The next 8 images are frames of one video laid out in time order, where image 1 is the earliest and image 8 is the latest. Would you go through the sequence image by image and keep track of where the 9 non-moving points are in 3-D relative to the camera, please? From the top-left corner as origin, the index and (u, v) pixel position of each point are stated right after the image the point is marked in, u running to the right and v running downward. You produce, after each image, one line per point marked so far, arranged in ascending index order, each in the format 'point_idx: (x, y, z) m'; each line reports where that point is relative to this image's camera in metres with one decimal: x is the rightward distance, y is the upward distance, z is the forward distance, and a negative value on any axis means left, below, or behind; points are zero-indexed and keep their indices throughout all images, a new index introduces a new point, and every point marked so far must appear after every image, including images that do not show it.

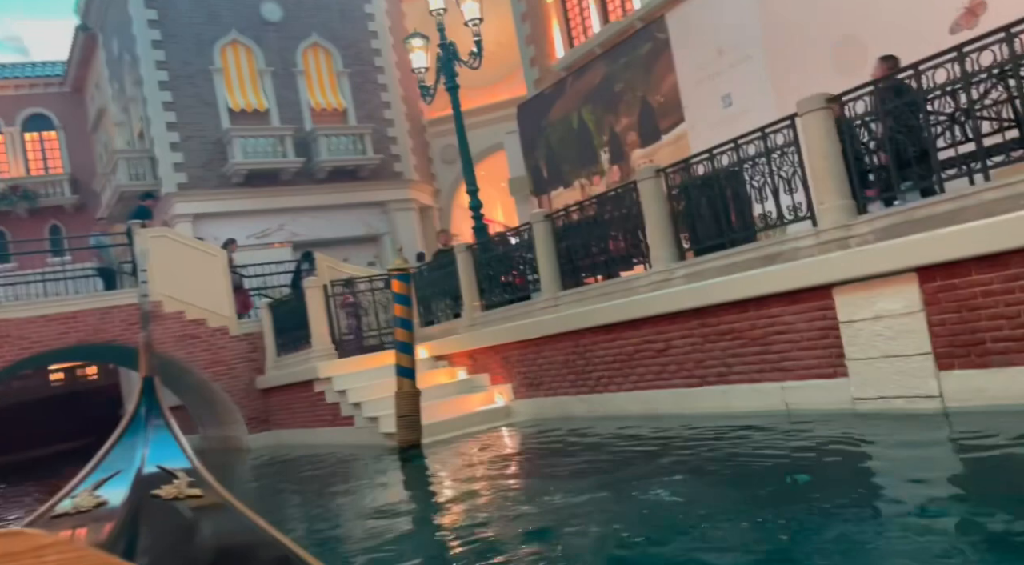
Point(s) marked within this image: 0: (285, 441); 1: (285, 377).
0: (-3.7, -2.6, +13.1) m
1: (-3.6, -1.5, +12.6) m
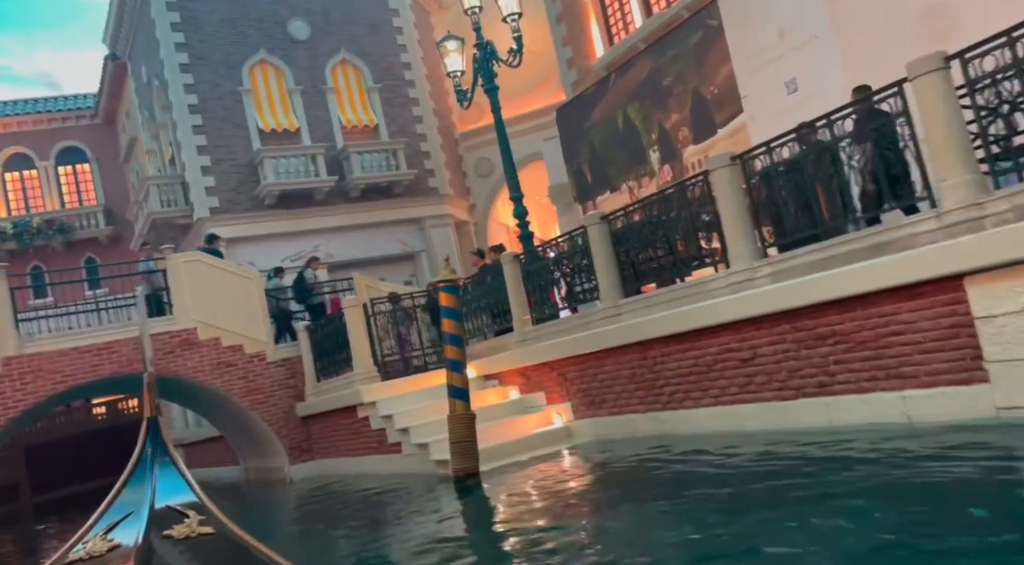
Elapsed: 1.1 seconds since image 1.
0: (-2.9, -2.9, +12.5) m
1: (-2.8, -1.8, +12.1) m
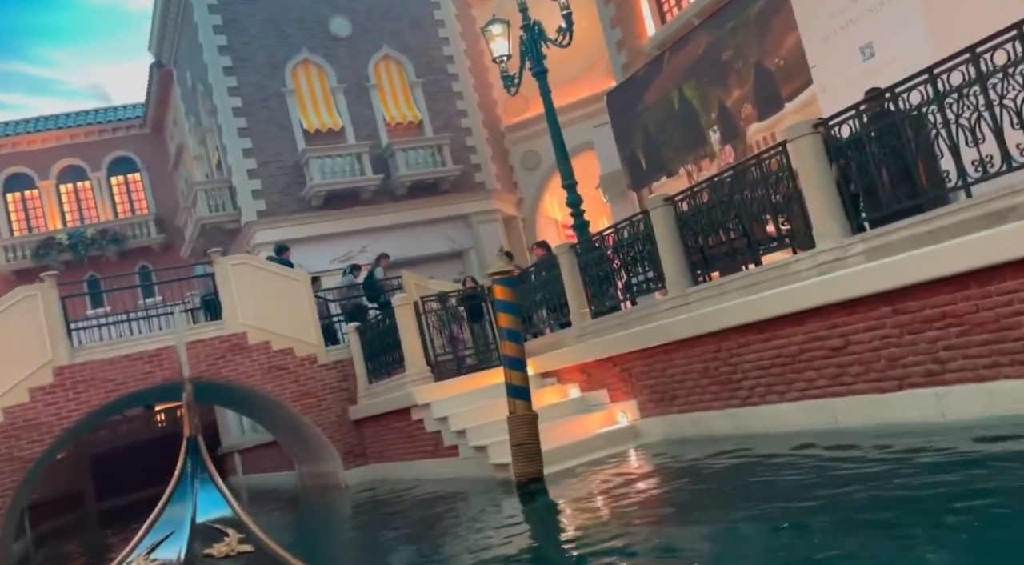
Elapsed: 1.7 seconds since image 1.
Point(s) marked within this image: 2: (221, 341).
0: (-2.0, -2.9, +12.1) m
1: (-2.0, -1.8, +11.7) m
2: (-4.5, -0.9, +12.4) m
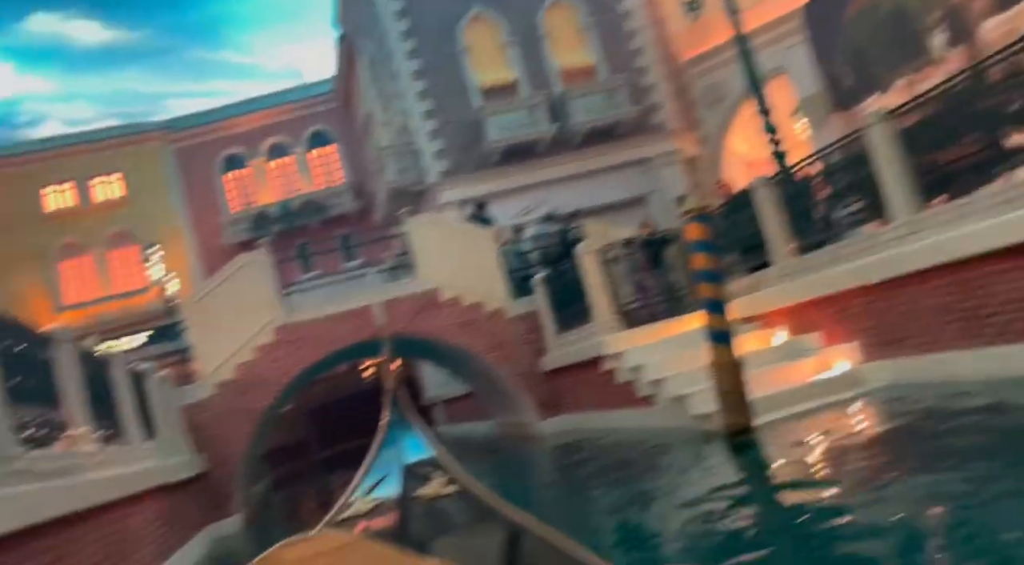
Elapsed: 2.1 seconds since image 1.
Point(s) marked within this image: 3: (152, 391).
0: (+1.0, -2.2, +12.1) m
1: (+0.8, -1.1, +11.6) m
2: (-1.6, -0.3, +12.8) m
3: (-4.7, -1.4, +10.4) m
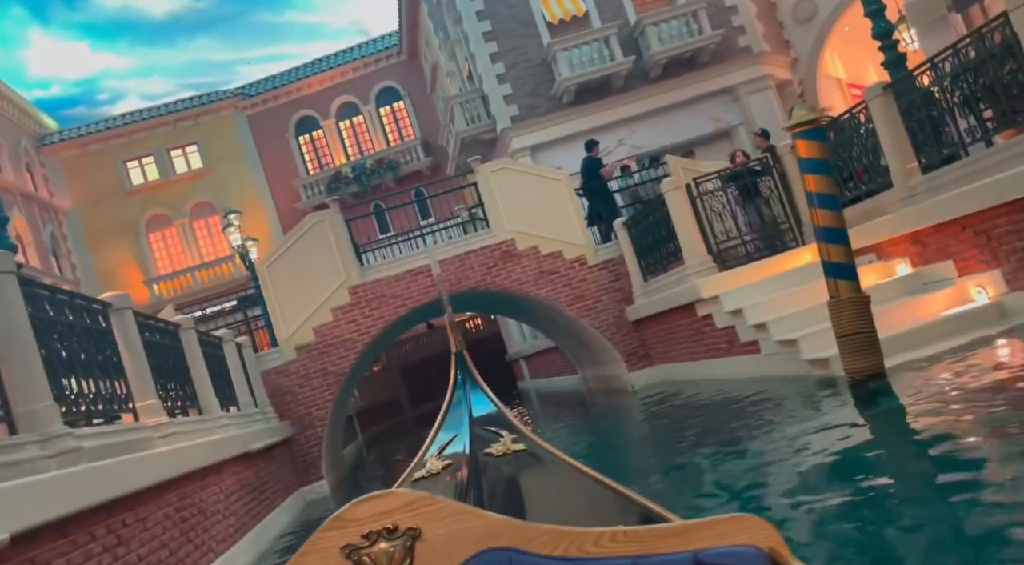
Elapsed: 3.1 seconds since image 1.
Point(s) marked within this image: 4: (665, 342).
0: (+2.3, -1.3, +11.3) m
1: (+2.0, -0.3, +10.8) m
2: (-0.3, +0.5, +12.2) m
3: (-3.6, -1.0, +10.2) m
4: (+2.2, -0.9, +11.3) m
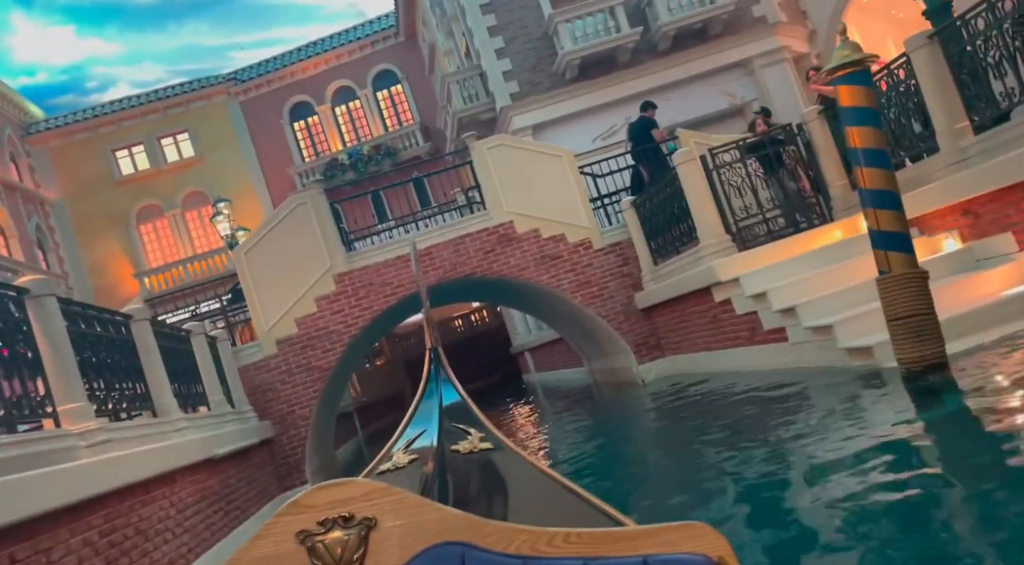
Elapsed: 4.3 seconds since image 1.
0: (+2.3, -1.1, +10.4) m
1: (+2.0, -0.1, +9.9) m
2: (-0.3, +0.7, +11.3) m
3: (-3.6, -0.8, +9.3) m
4: (+2.2, -0.6, +10.4) m
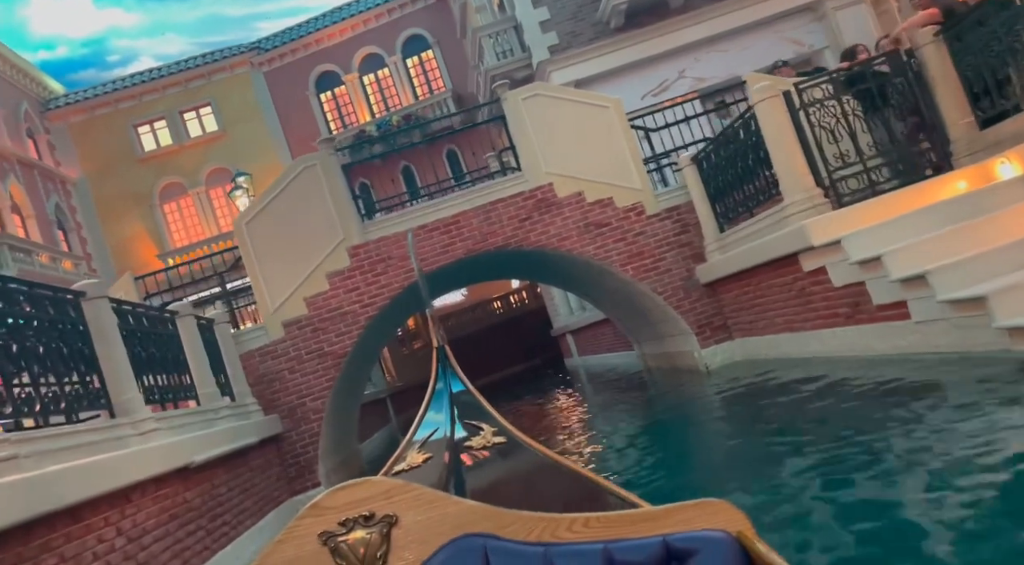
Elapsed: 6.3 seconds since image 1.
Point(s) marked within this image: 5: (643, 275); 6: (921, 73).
0: (+2.7, -0.8, +8.8) m
1: (+2.4, +0.2, +8.2) m
2: (+0.2, +1.0, +9.8) m
3: (-3.2, -0.5, +8.0) m
4: (+2.6, -0.3, +8.7) m
5: (+1.6, +0.1, +9.7) m
6: (+3.7, +1.9, +7.2) m
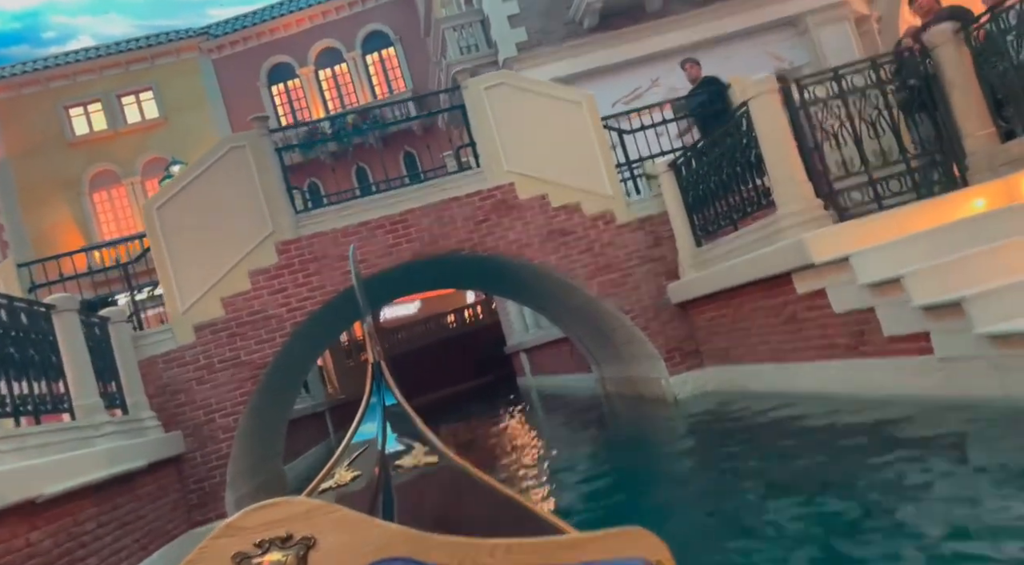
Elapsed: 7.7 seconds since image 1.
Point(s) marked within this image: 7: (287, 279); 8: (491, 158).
0: (+2.2, -1.0, +7.8) m
1: (+1.9, 0.0, +7.3) m
2: (-0.3, +0.9, +8.7) m
3: (-3.7, -0.4, +6.7) m
4: (+2.1, -0.5, +7.8) m
5: (+1.1, -0.1, +8.7) m
6: (+3.4, +1.6, +6.4) m
7: (-2.3, 0.0, +8.3) m
8: (-0.2, +1.3, +8.7) m
